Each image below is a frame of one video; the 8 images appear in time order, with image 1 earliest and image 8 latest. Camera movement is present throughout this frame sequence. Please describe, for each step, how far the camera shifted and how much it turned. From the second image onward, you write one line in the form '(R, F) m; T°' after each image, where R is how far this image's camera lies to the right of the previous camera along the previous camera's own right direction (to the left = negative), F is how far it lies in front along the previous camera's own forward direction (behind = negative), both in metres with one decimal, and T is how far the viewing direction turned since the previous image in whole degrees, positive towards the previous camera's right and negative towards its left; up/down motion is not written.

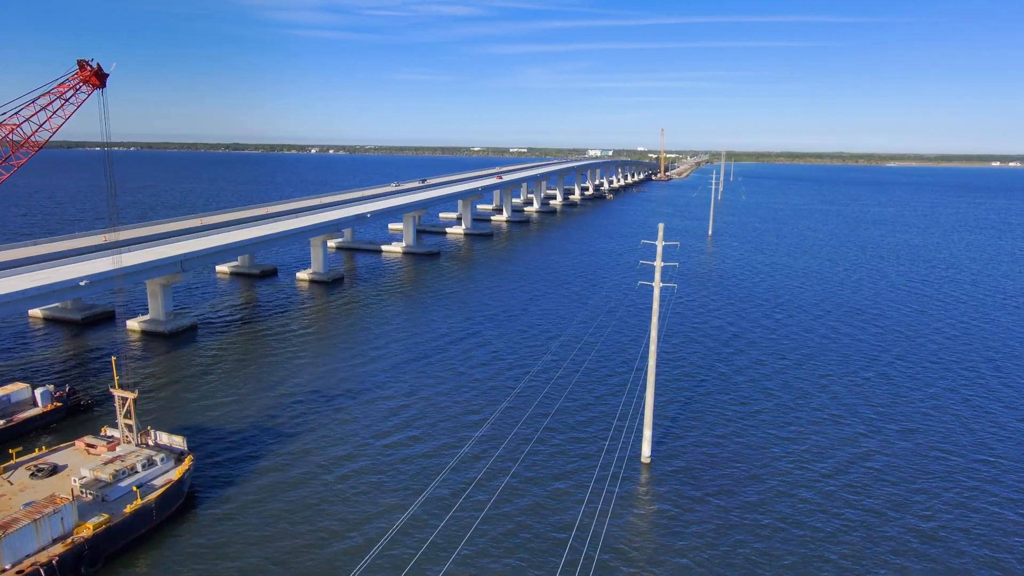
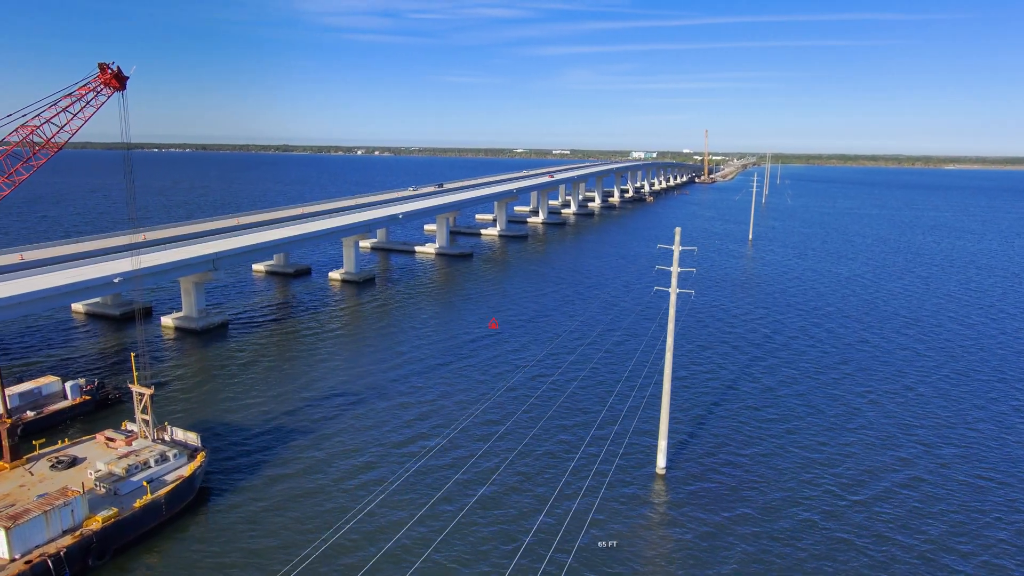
(+1.2, +0.5) m; -4°
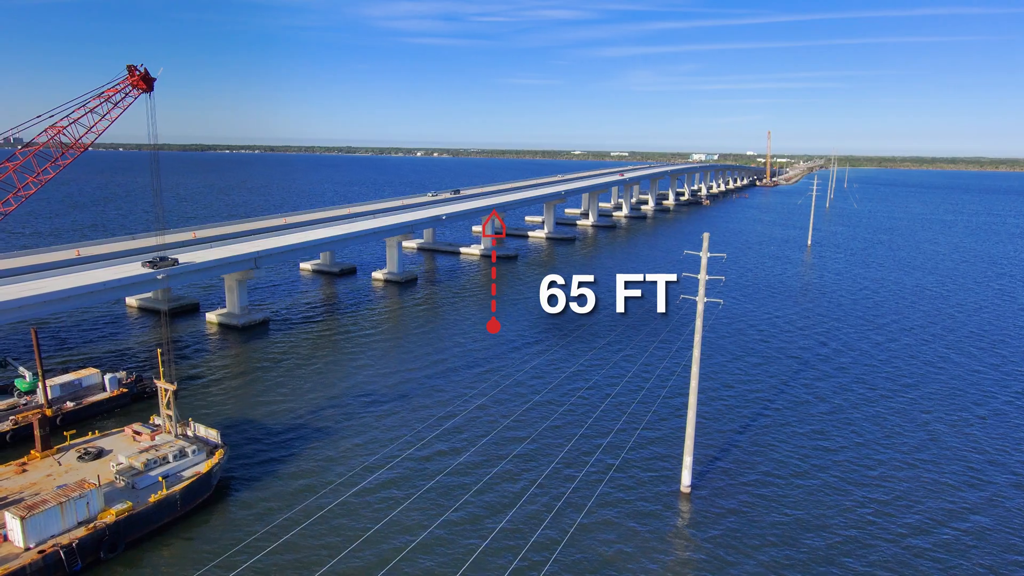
(+1.4, +0.8) m; -5°
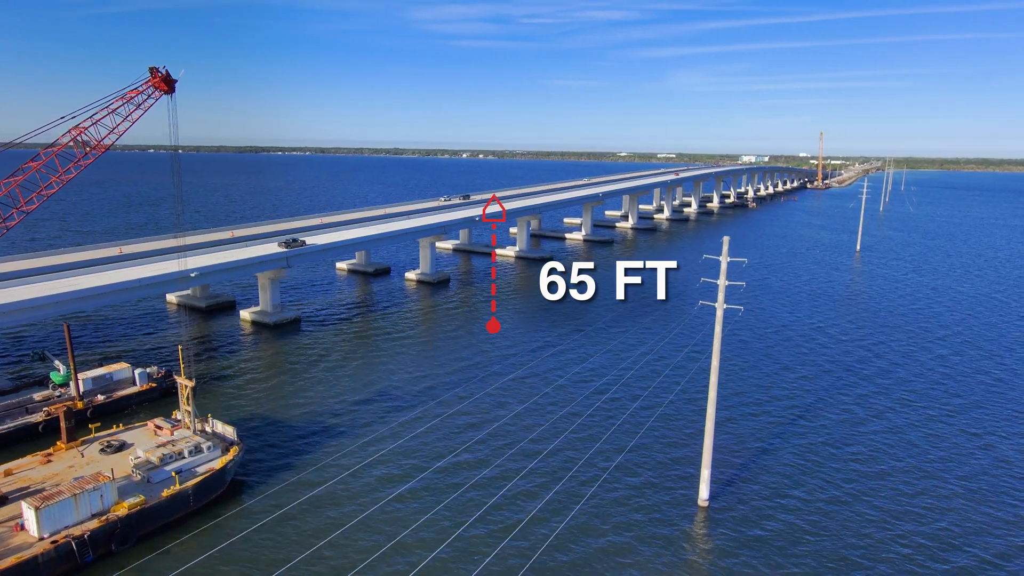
(+1.2, +0.5) m; -4°
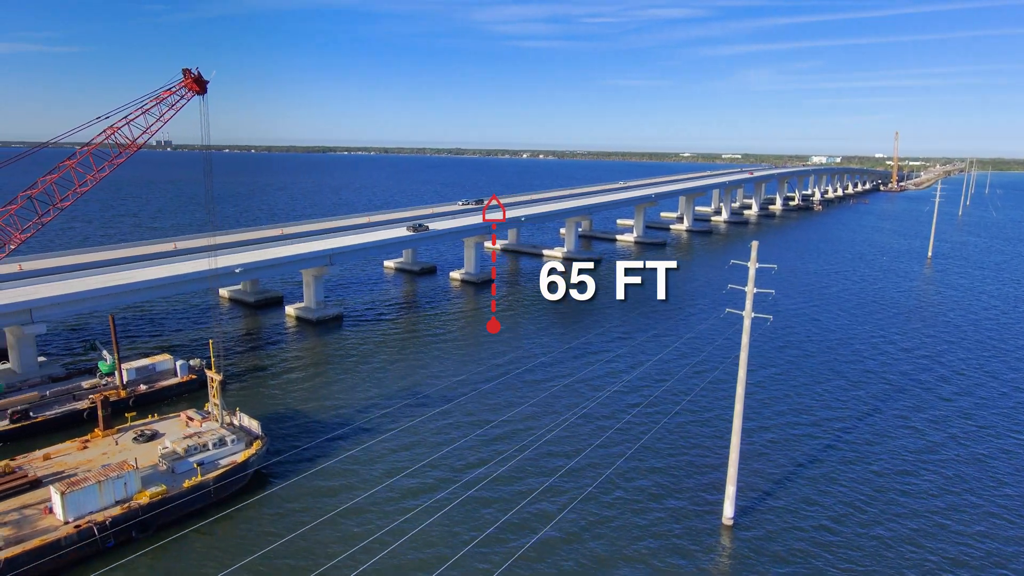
(+1.4, +0.6) m; -5°
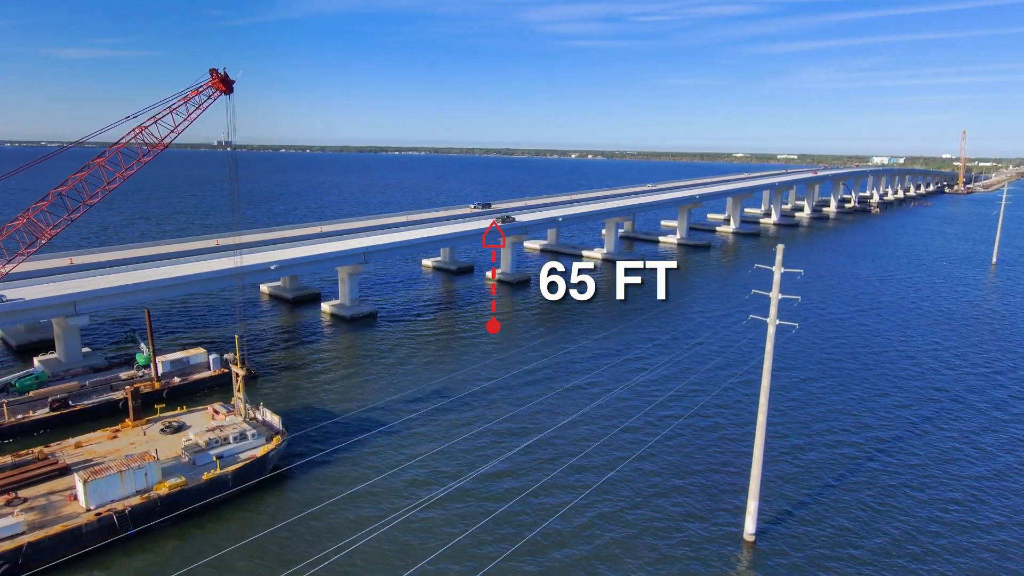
(+1.1, +0.5) m; -4°
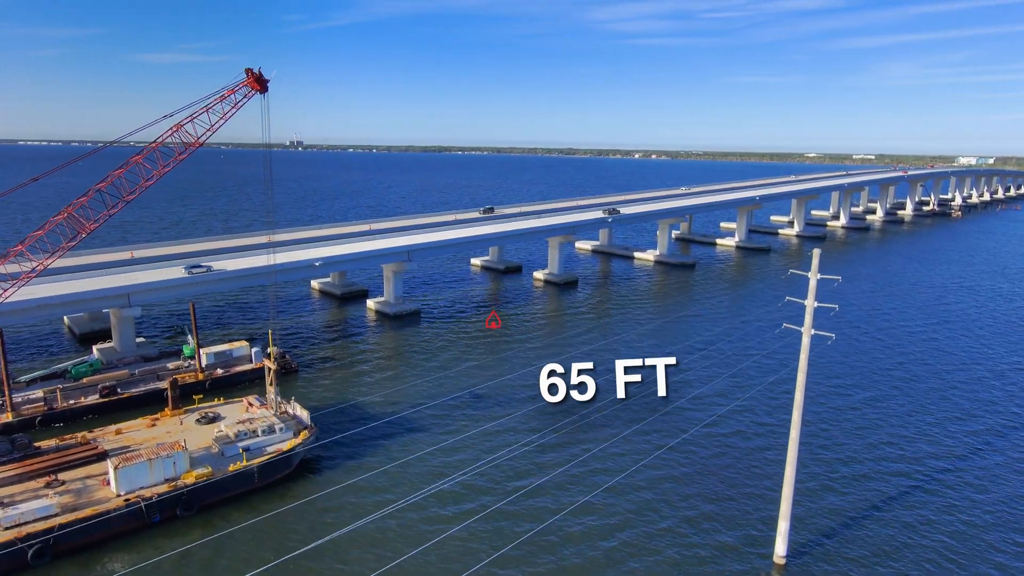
(+1.3, +0.6) m; -5°
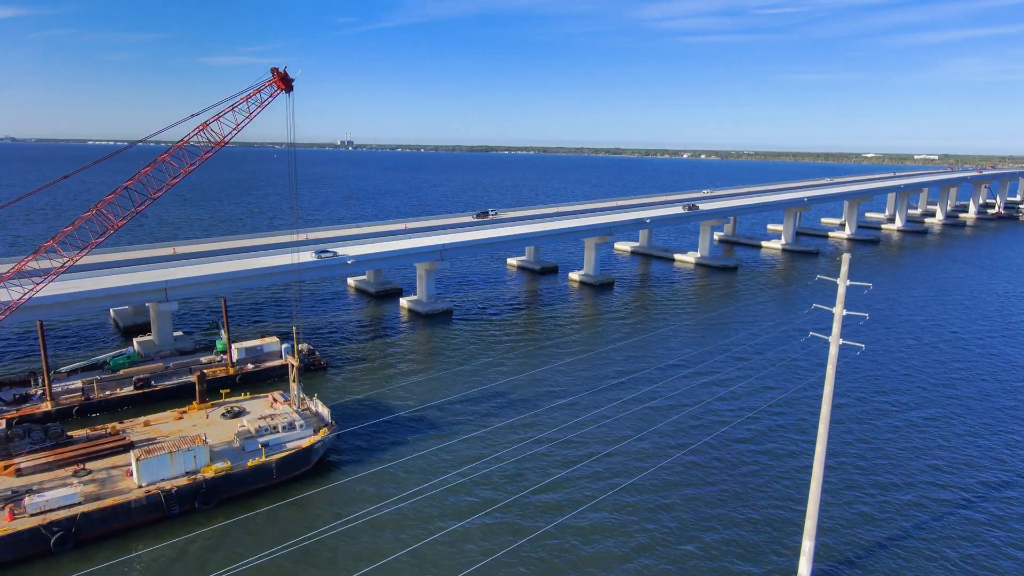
(+1.0, +0.5) m; -4°
